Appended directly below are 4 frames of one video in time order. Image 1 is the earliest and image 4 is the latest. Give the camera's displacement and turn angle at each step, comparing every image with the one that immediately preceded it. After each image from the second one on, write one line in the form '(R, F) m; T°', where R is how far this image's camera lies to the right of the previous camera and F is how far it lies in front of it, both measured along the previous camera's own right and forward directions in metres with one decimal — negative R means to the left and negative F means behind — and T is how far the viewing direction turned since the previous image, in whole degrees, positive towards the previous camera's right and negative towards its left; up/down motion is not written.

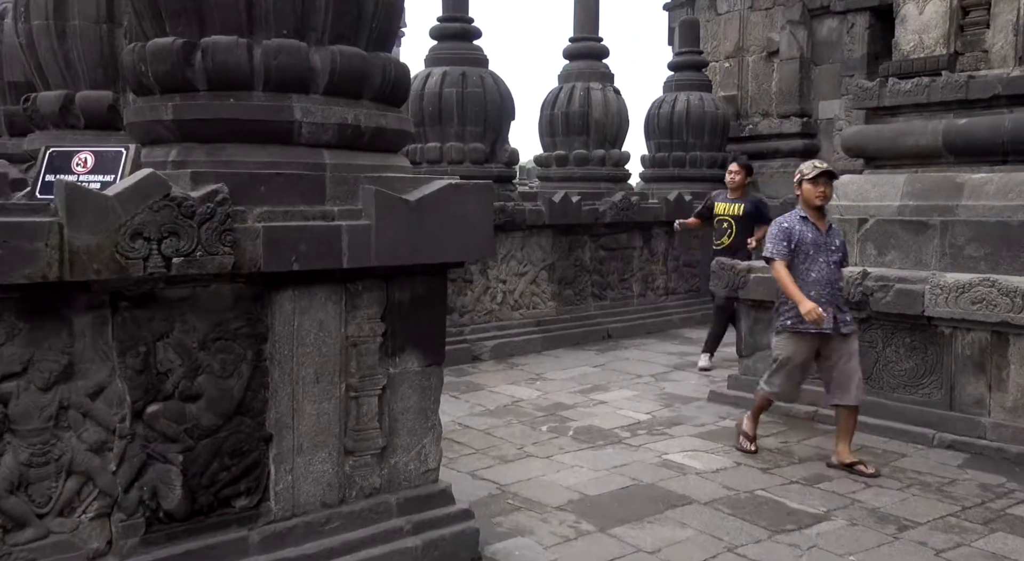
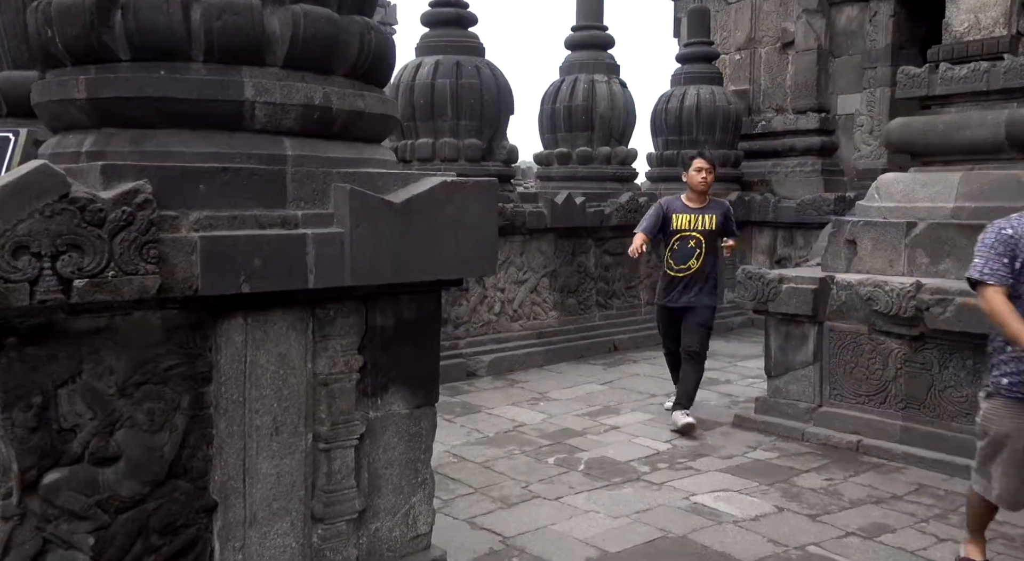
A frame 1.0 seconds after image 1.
(0.0, +0.6) m; 0°
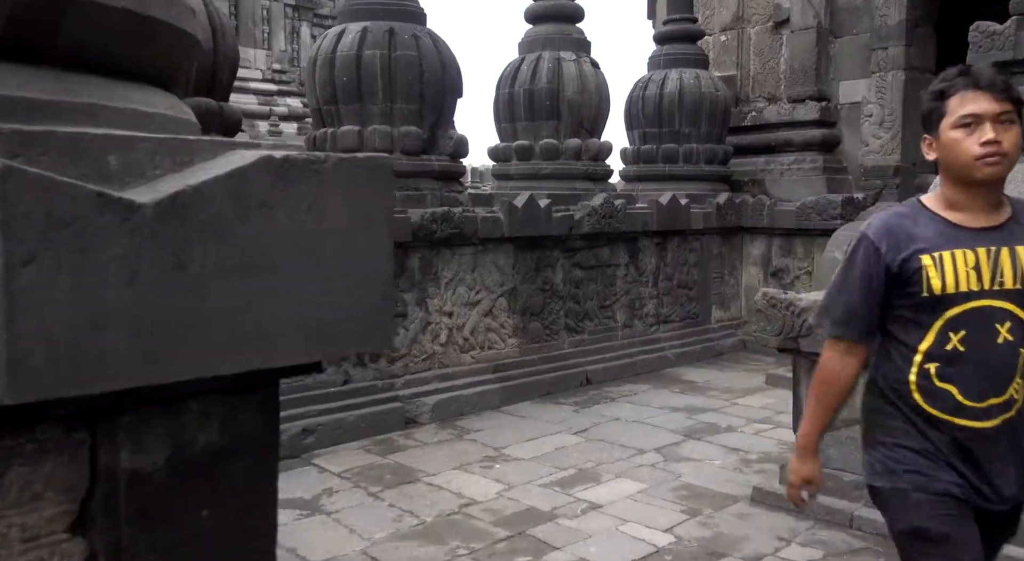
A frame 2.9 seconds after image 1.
(+0.1, +1.4) m; +2°
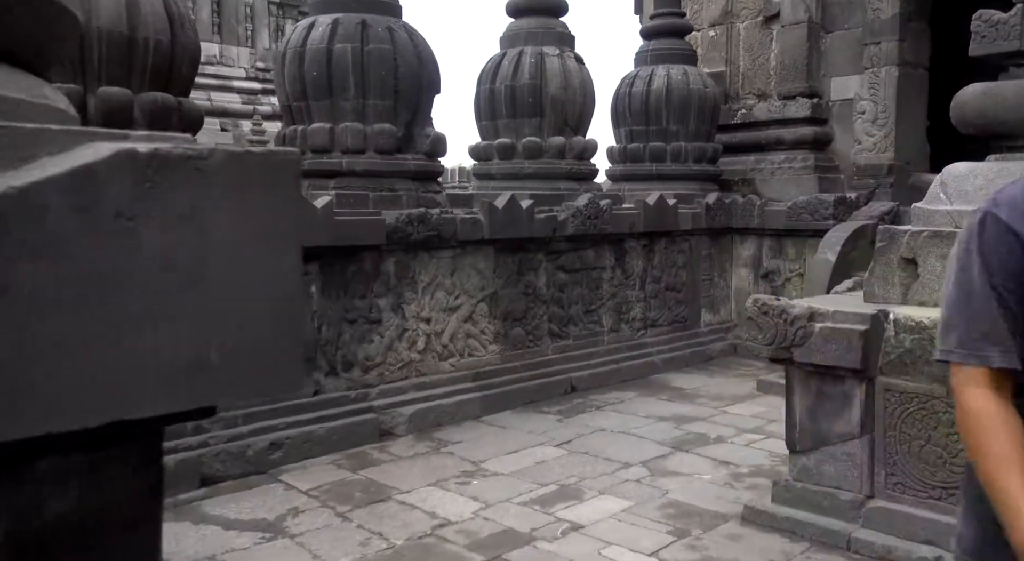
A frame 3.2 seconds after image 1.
(+0.1, +0.3) m; +1°
